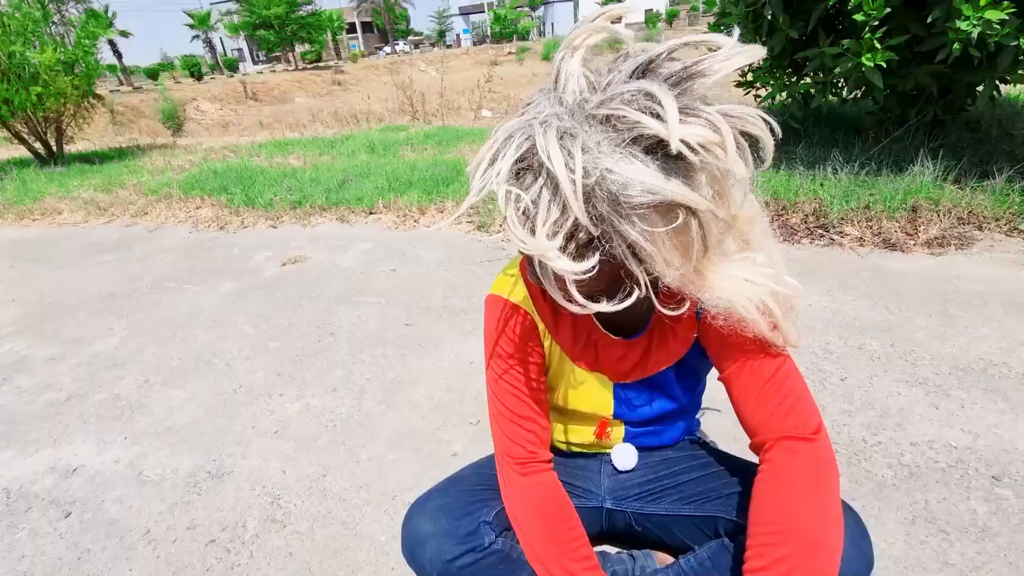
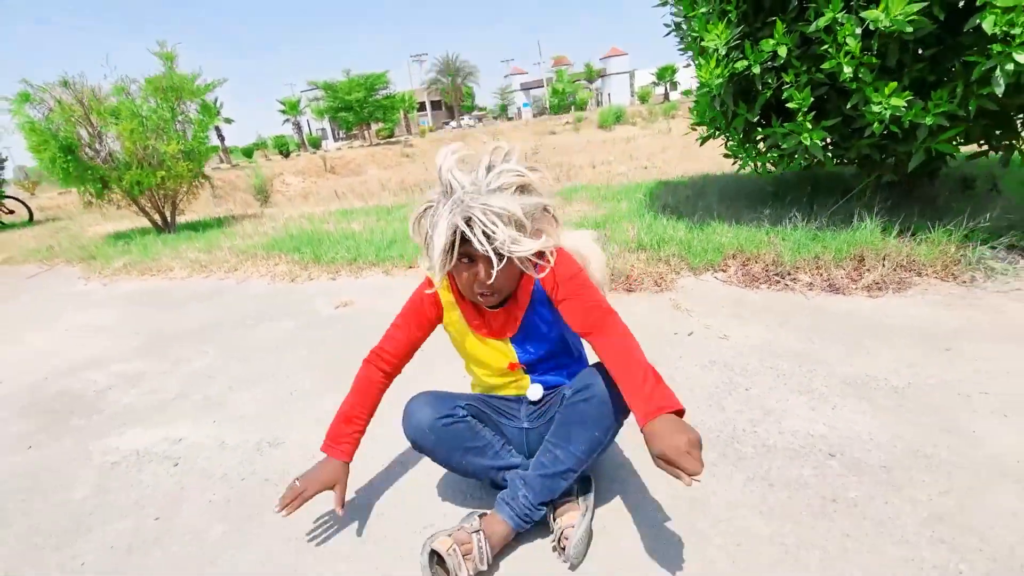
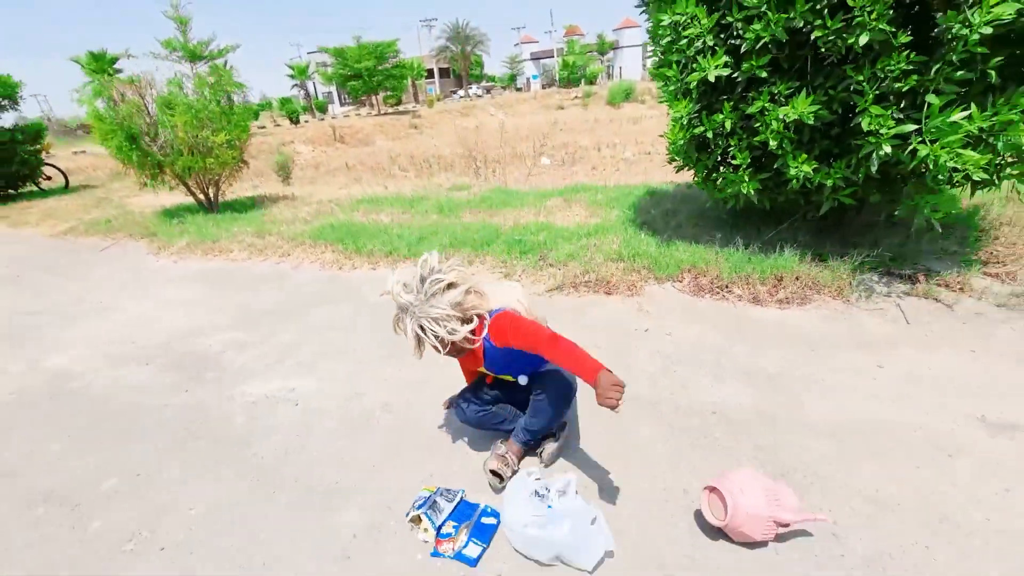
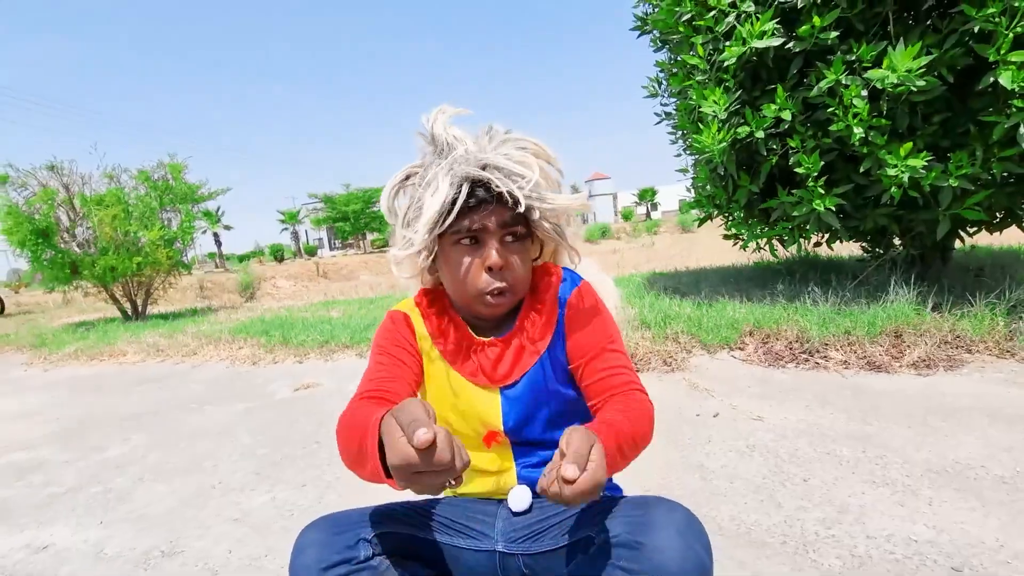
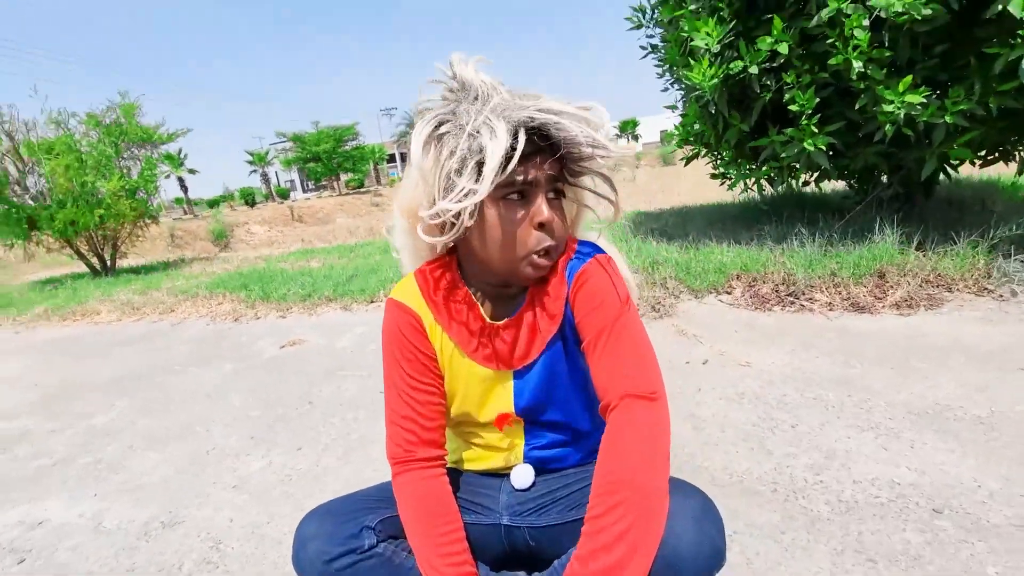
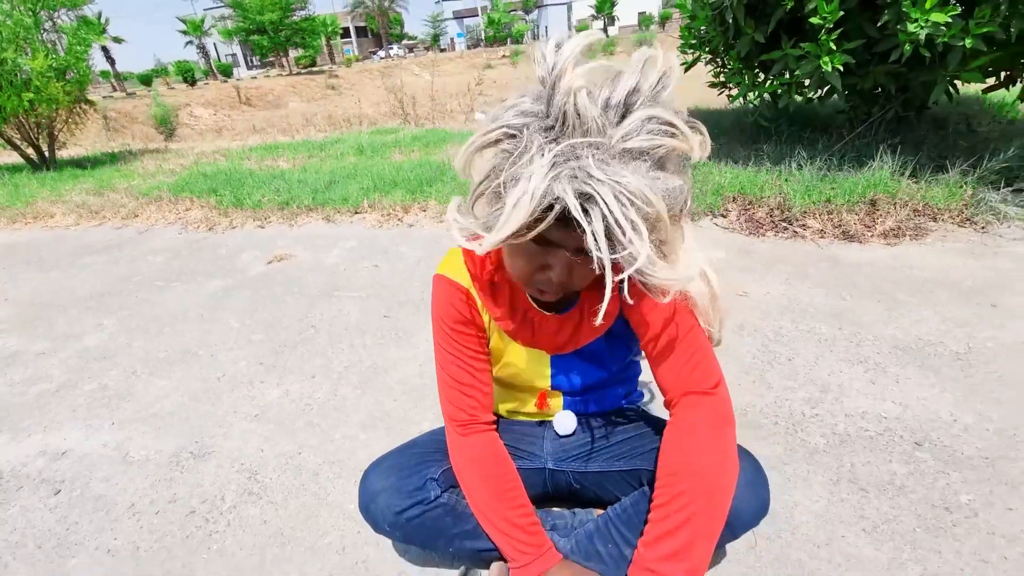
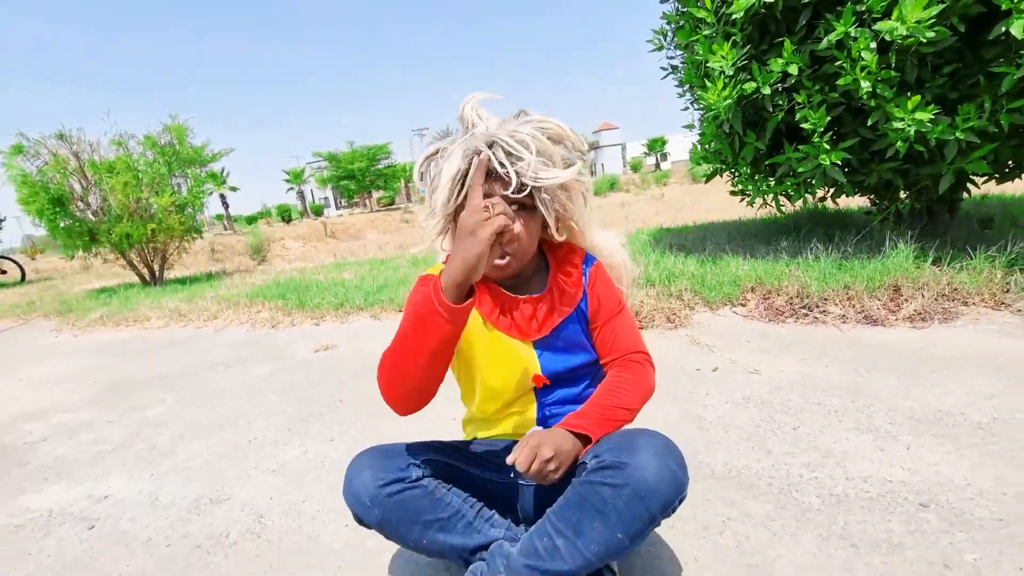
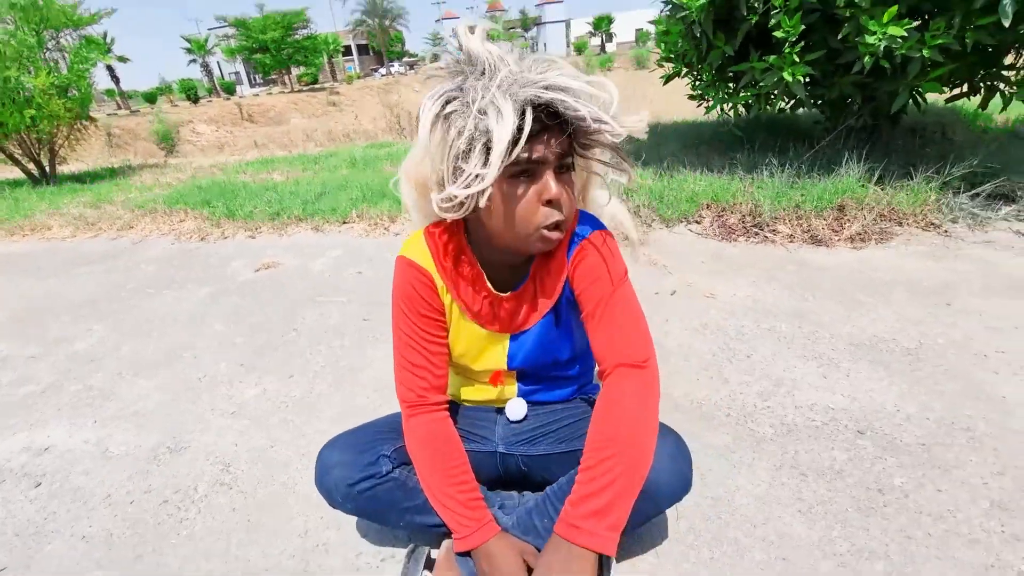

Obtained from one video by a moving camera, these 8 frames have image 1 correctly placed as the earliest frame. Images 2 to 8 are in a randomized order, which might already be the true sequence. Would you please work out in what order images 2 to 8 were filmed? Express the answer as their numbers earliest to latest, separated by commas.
6, 8, 5, 4, 7, 2, 3
